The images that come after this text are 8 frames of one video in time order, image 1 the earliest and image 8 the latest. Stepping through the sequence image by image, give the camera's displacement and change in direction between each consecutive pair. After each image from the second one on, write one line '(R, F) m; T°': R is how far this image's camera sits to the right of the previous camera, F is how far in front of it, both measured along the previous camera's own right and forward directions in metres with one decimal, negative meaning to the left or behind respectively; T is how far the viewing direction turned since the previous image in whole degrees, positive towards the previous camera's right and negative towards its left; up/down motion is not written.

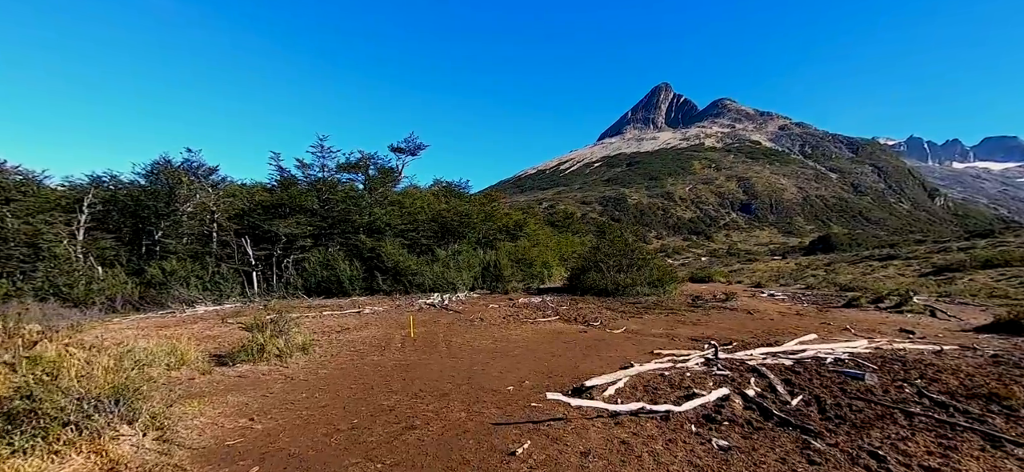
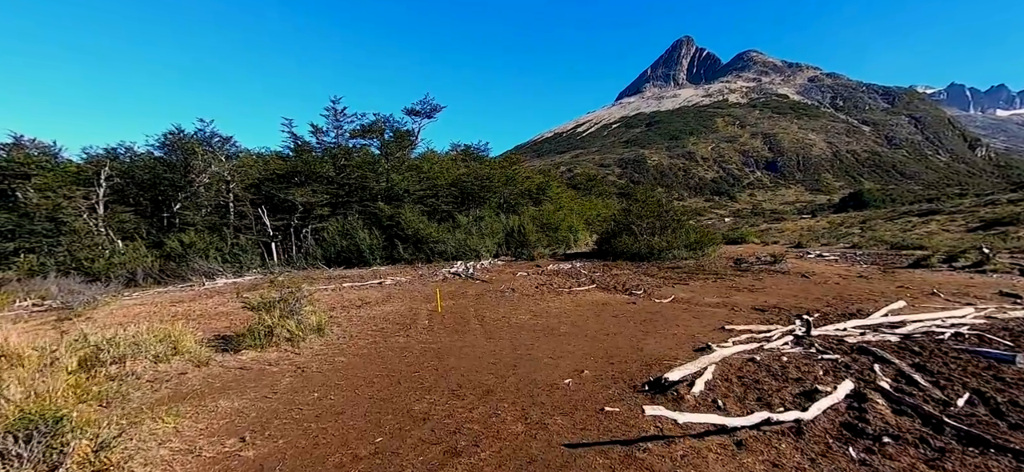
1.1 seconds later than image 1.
(-0.5, +1.3) m; -3°
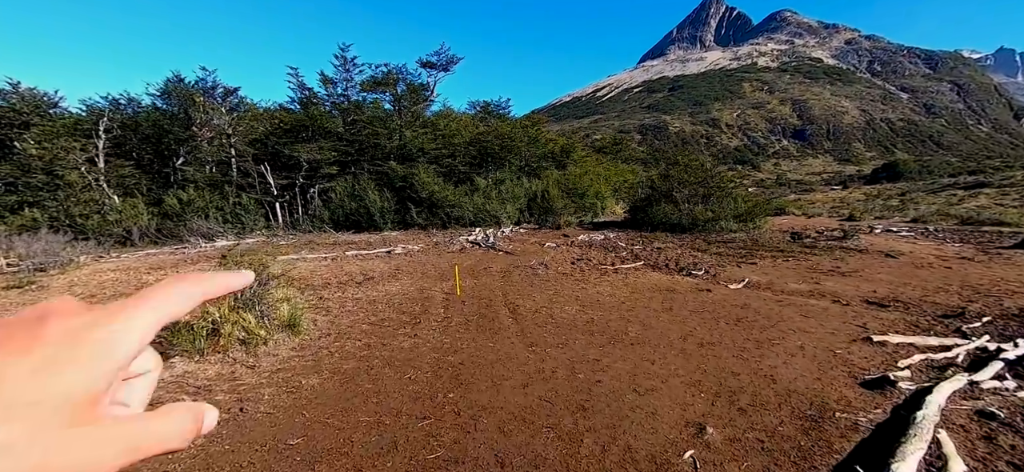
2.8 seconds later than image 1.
(-0.5, +2.2) m; -2°
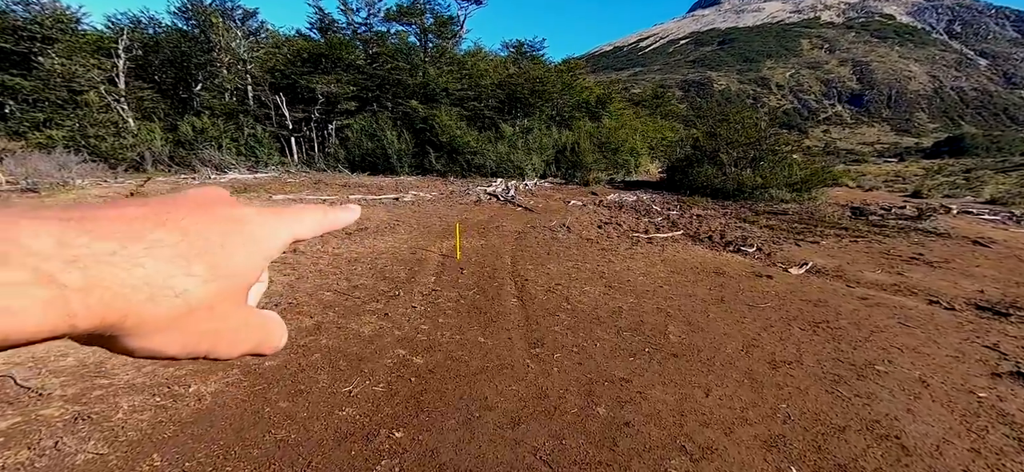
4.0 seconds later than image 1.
(+0.2, +1.4) m; -3°
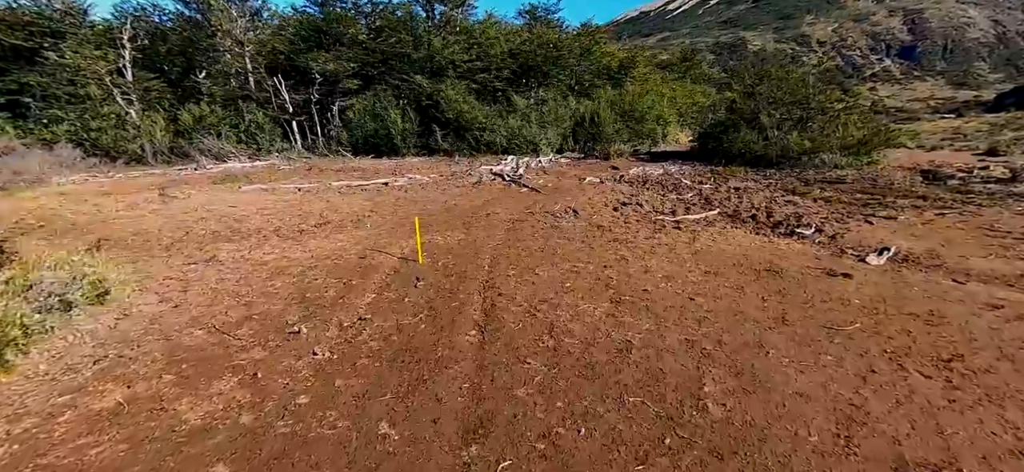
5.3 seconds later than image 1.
(+0.6, +1.5) m; -4°
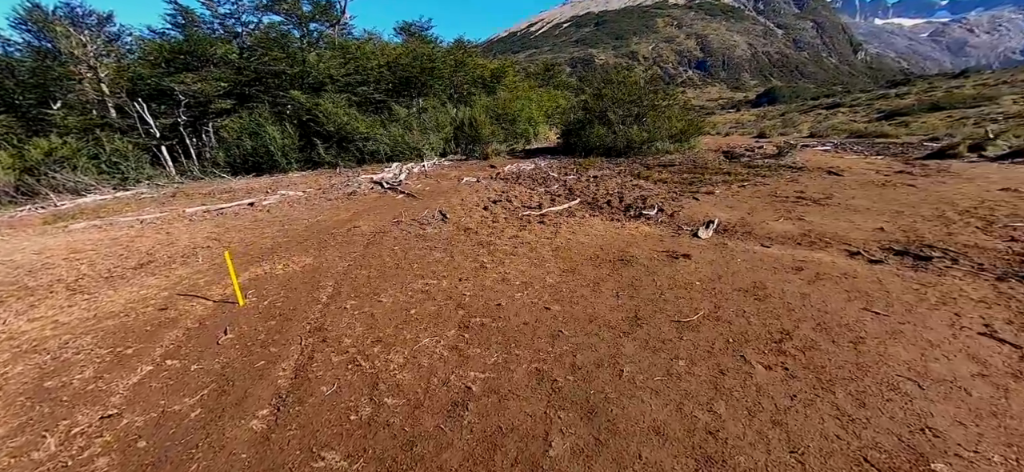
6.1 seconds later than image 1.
(+0.4, +0.5) m; +17°
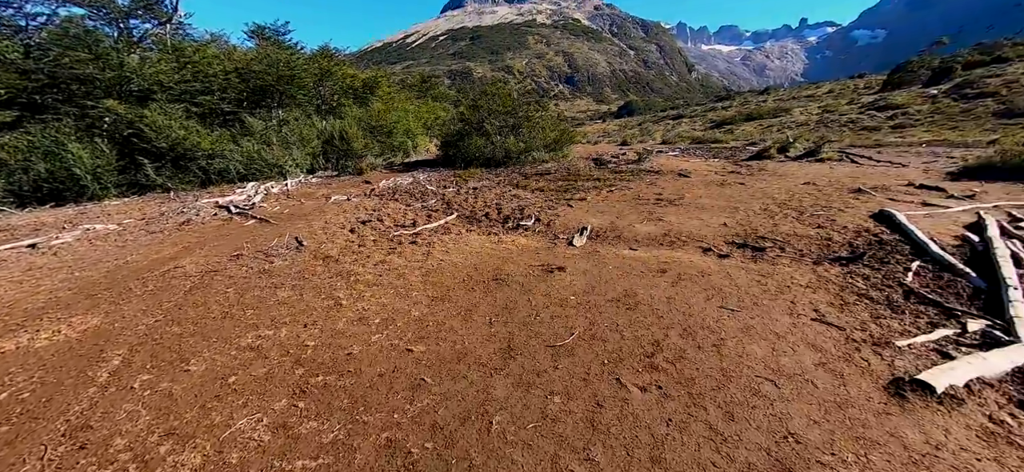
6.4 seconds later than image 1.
(+0.3, +0.4) m; +15°
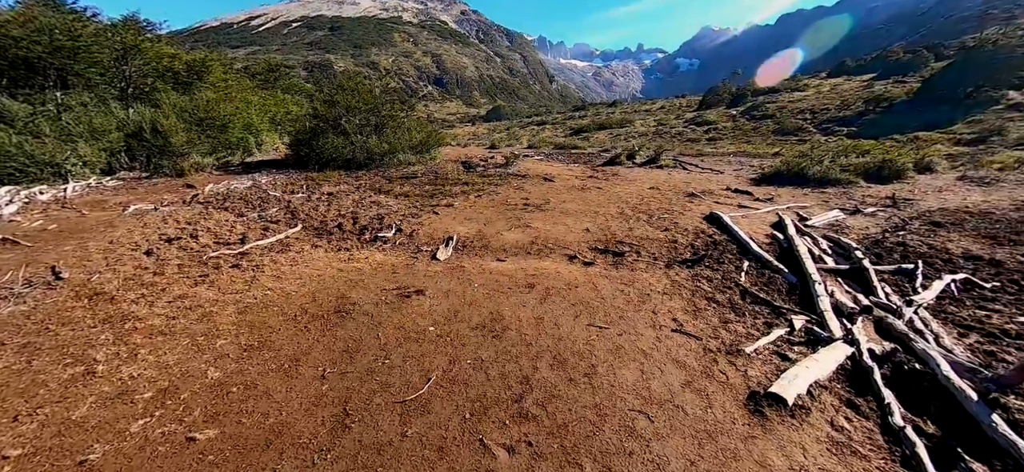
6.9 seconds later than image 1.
(+0.2, +0.5) m; +18°
